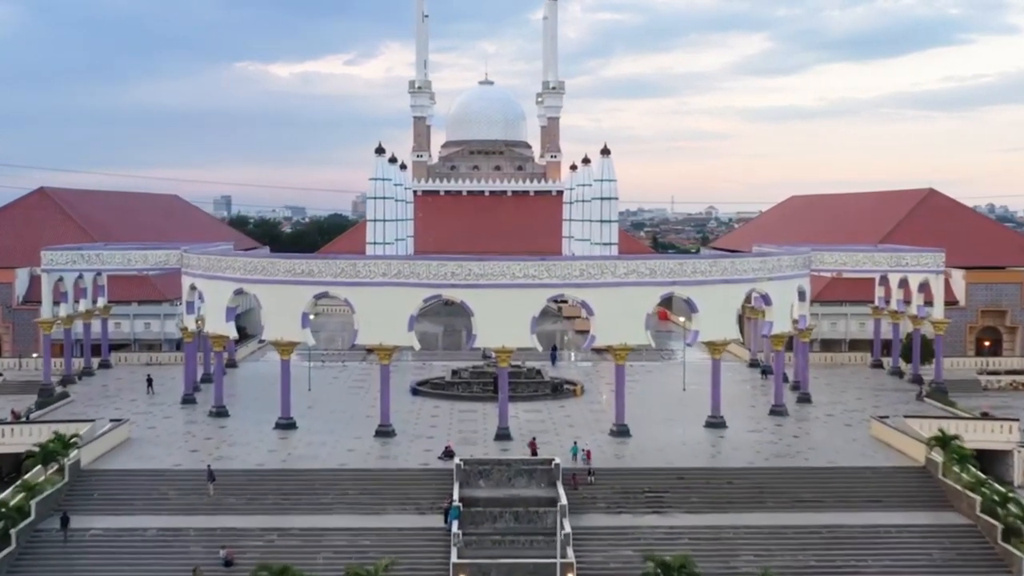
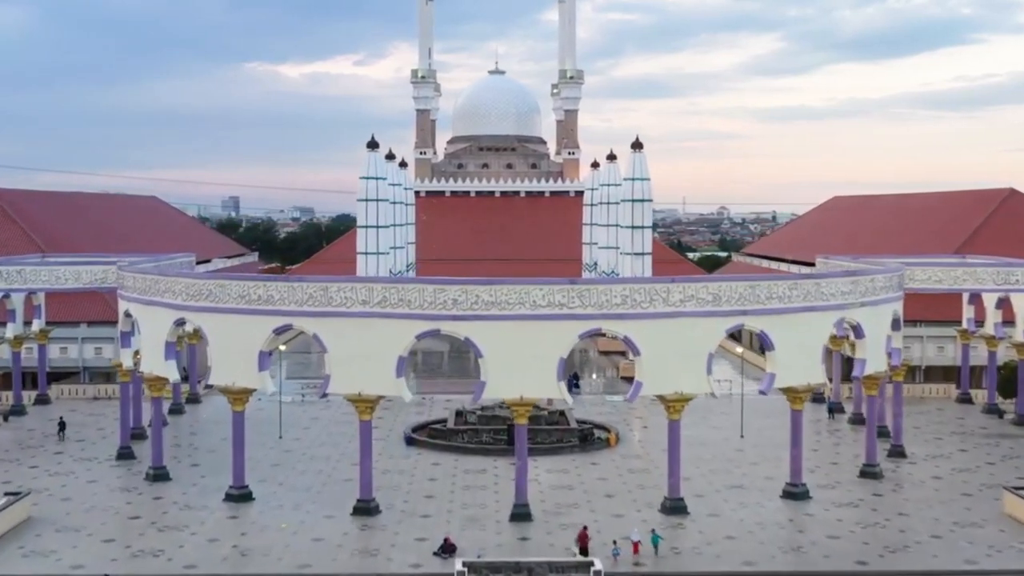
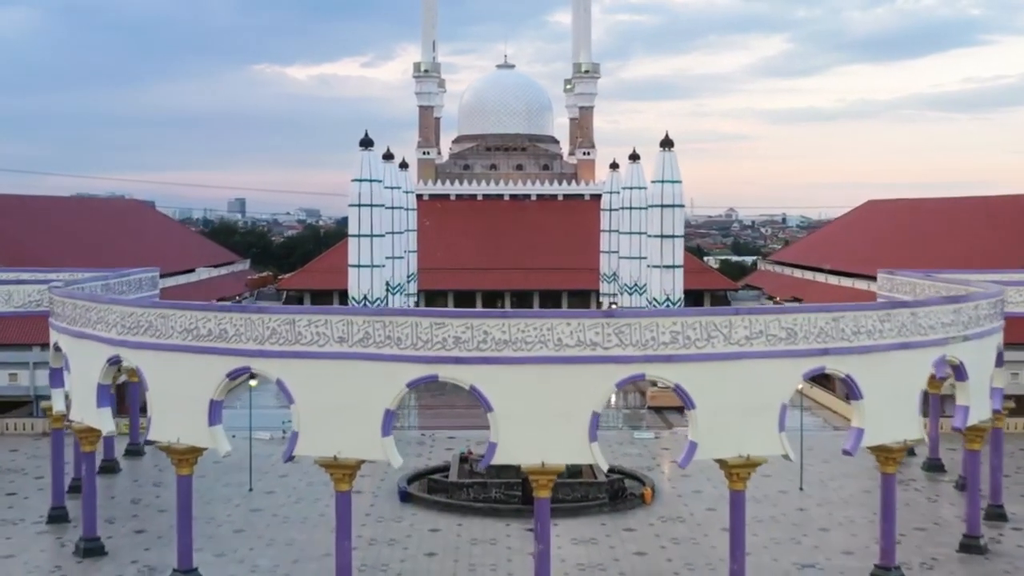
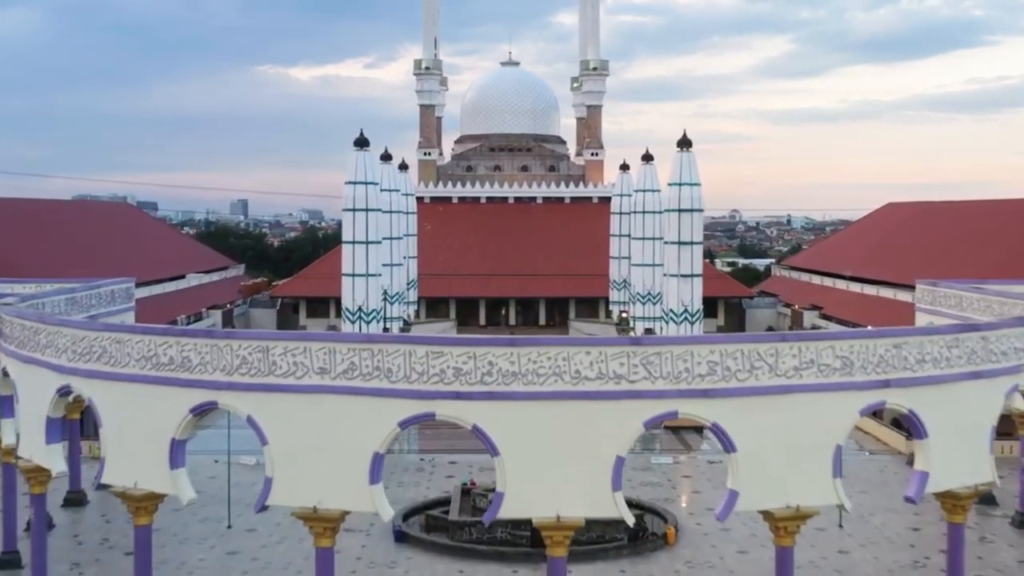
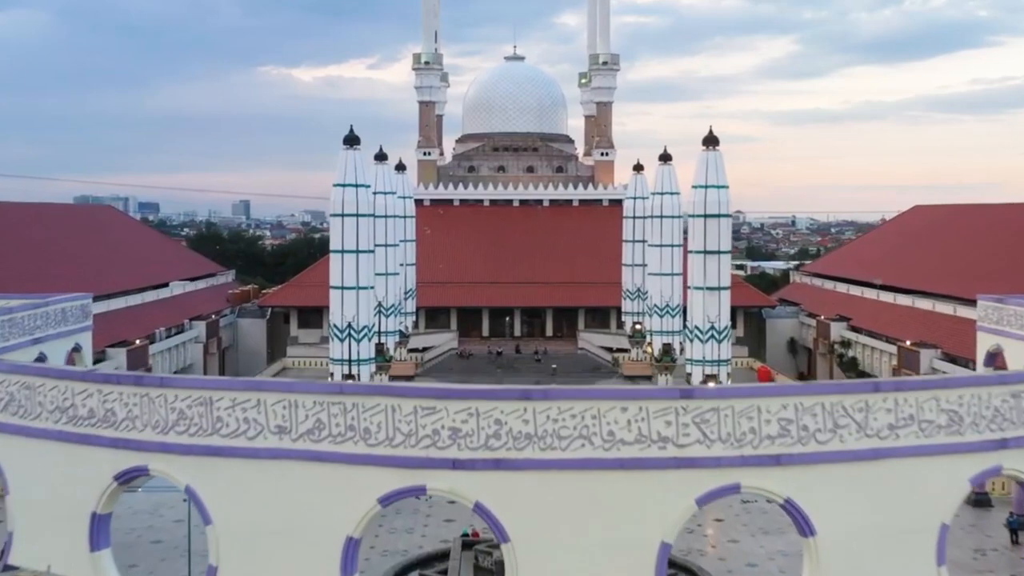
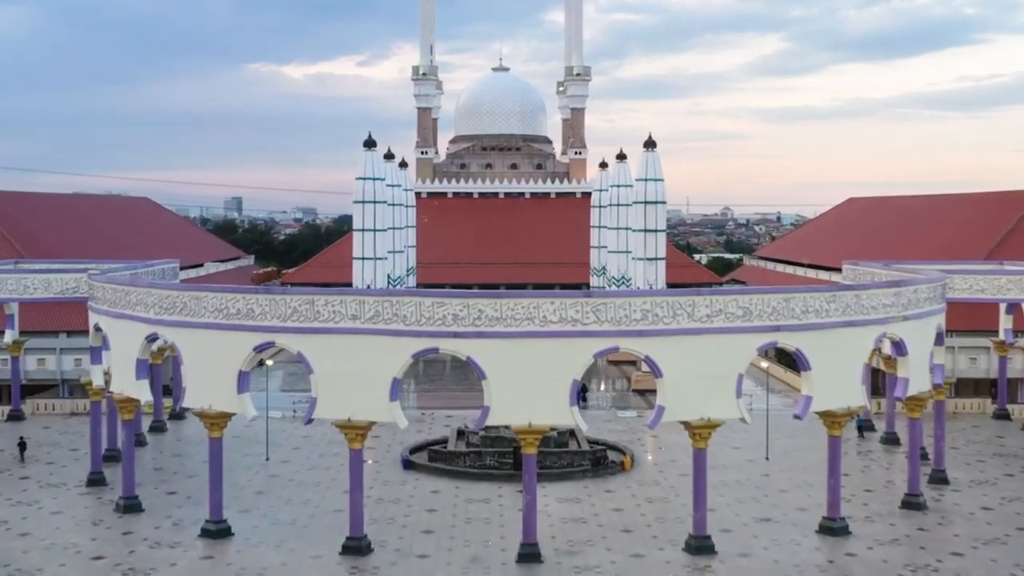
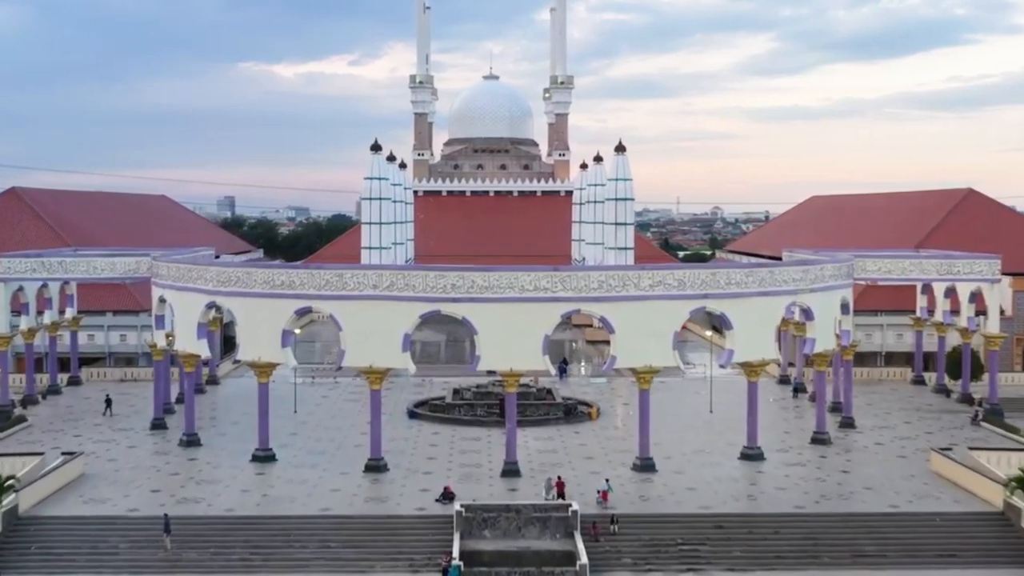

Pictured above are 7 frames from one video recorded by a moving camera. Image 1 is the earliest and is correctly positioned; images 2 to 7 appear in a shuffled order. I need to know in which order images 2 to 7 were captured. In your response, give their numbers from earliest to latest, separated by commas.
7, 2, 6, 3, 4, 5
